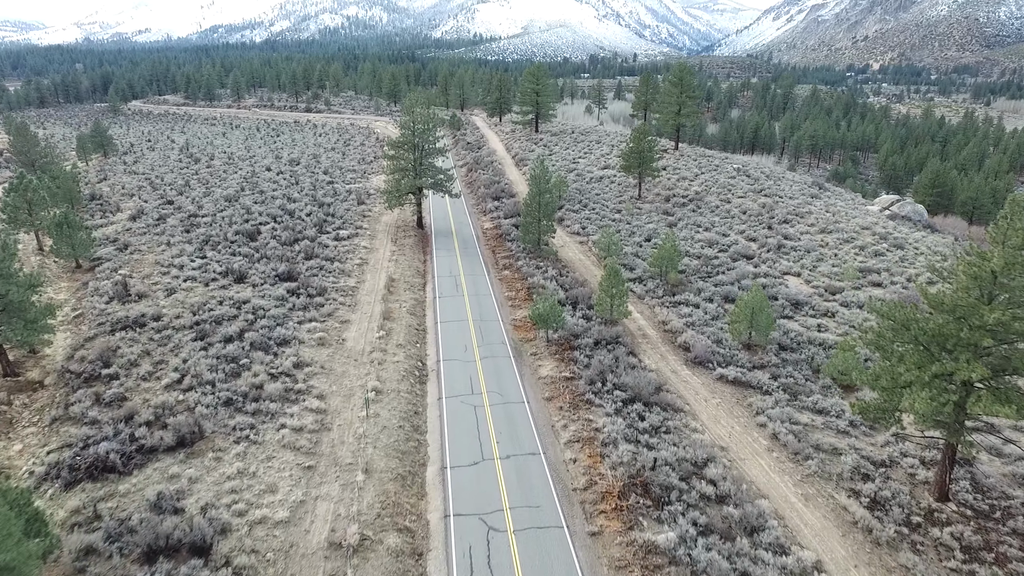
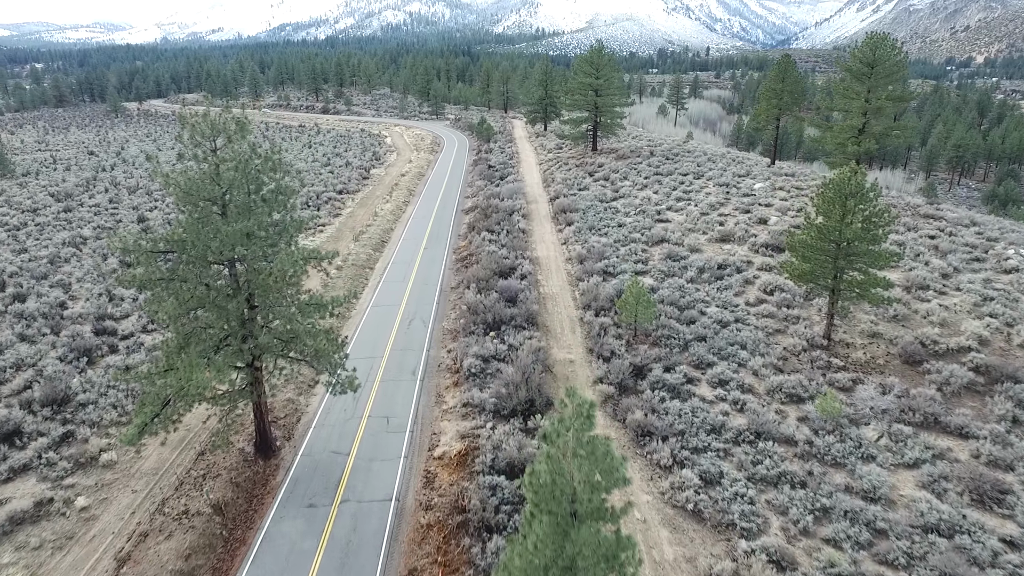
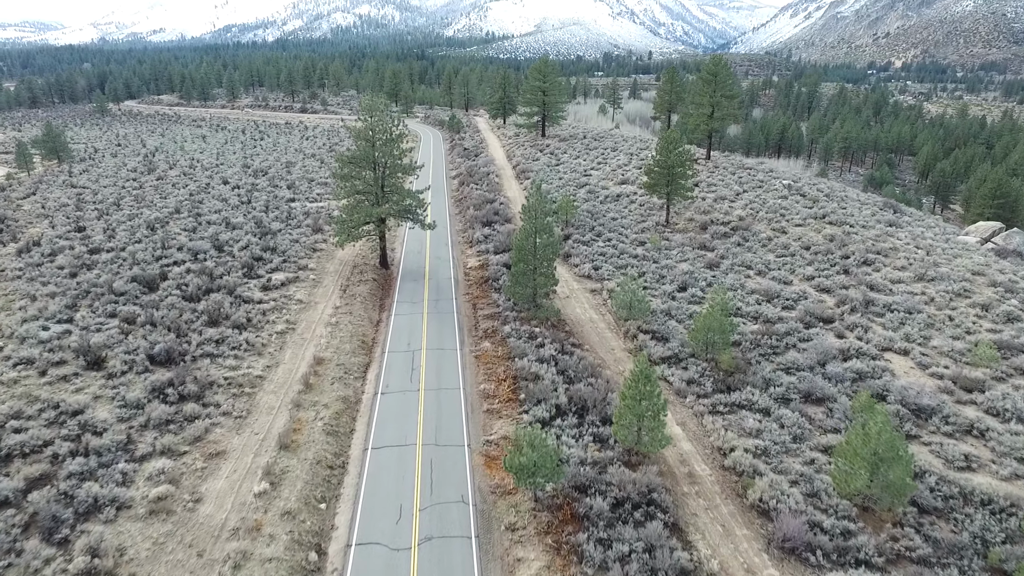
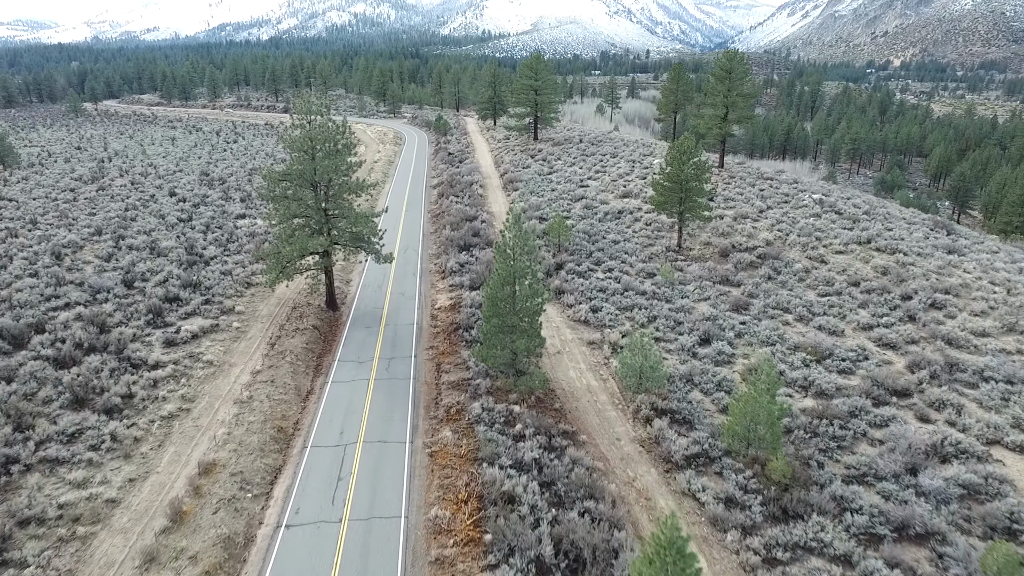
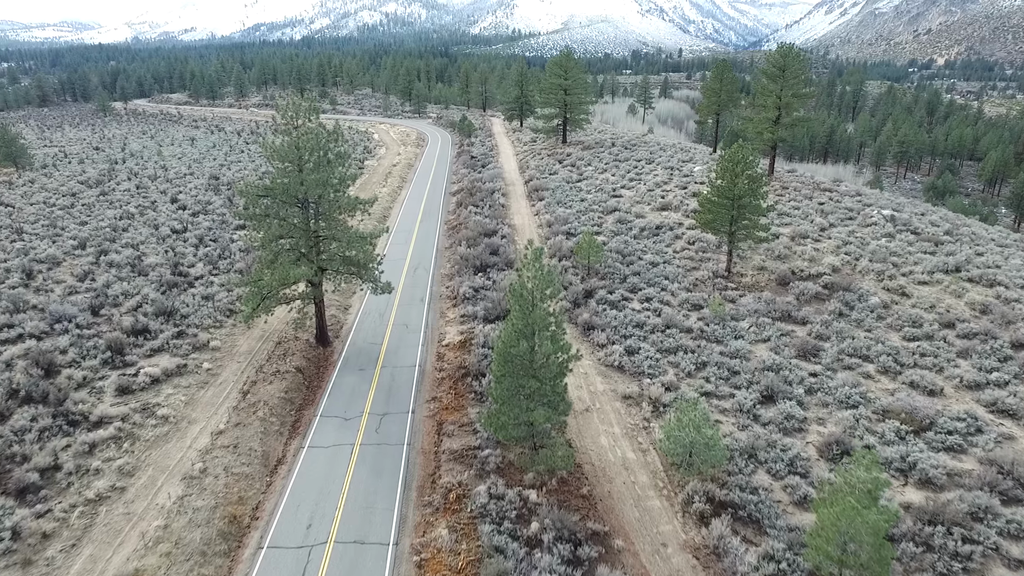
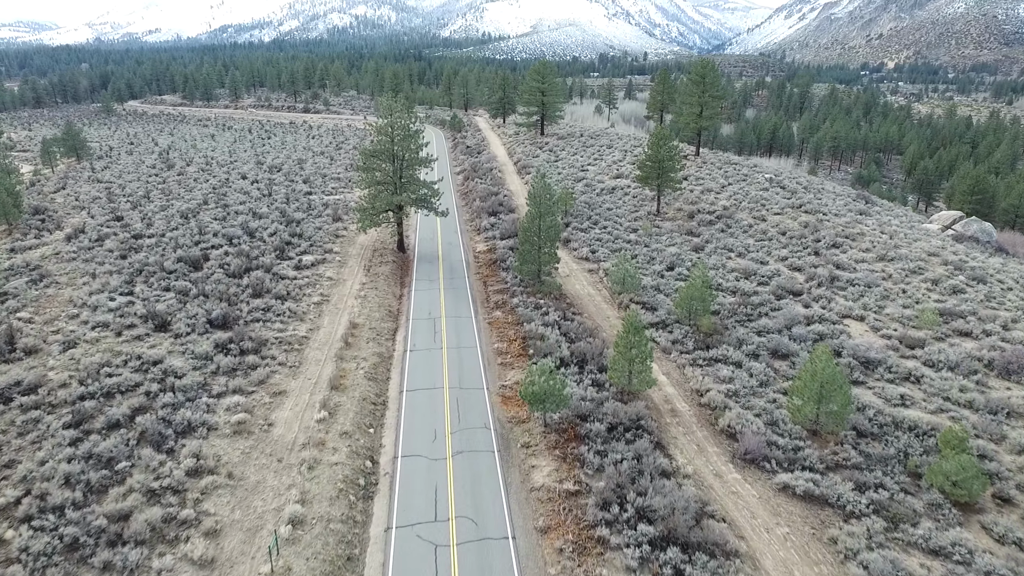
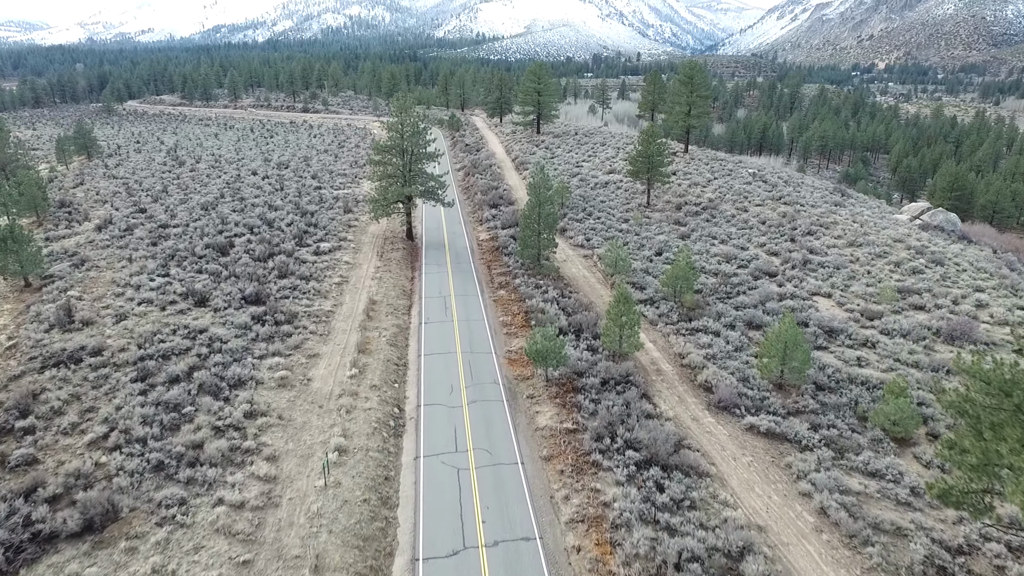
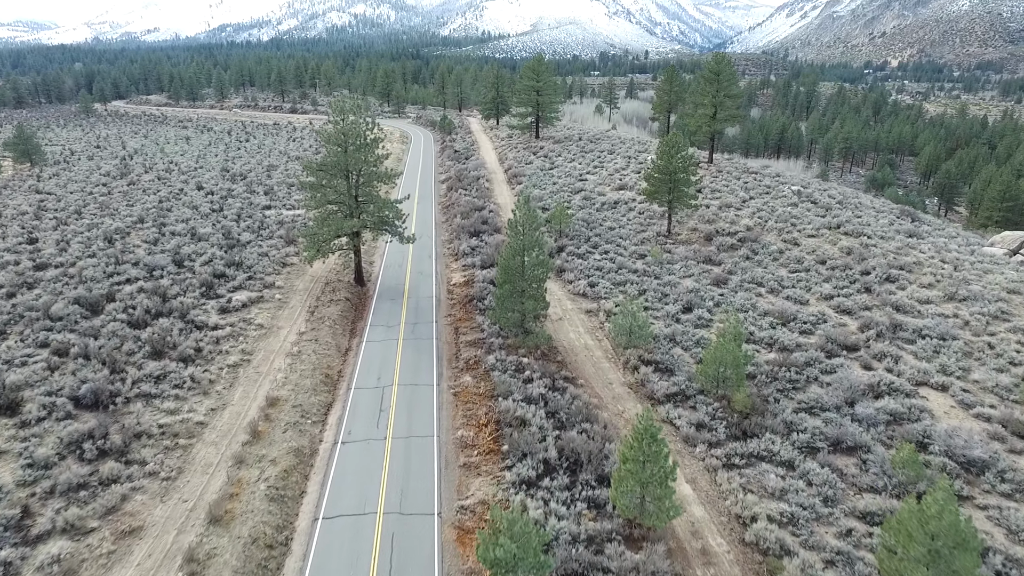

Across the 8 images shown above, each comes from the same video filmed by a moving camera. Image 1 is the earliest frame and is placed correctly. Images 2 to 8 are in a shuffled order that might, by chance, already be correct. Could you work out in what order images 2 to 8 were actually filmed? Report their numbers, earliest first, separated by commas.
7, 6, 3, 8, 4, 5, 2
